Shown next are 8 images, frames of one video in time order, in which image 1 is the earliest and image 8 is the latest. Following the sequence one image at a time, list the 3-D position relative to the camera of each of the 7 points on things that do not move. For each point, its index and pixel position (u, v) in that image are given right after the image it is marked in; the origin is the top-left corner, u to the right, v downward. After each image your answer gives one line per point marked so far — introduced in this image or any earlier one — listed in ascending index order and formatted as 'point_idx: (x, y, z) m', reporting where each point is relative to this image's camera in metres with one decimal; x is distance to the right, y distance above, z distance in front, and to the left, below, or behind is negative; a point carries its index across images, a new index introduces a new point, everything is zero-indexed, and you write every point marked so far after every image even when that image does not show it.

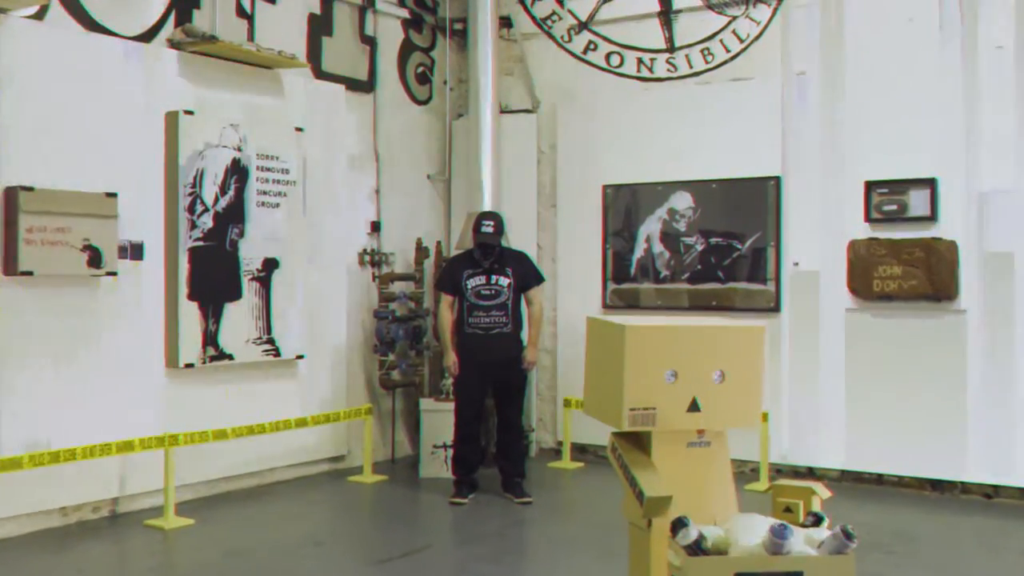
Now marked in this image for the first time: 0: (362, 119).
0: (-0.6, +0.7, +5.6) m
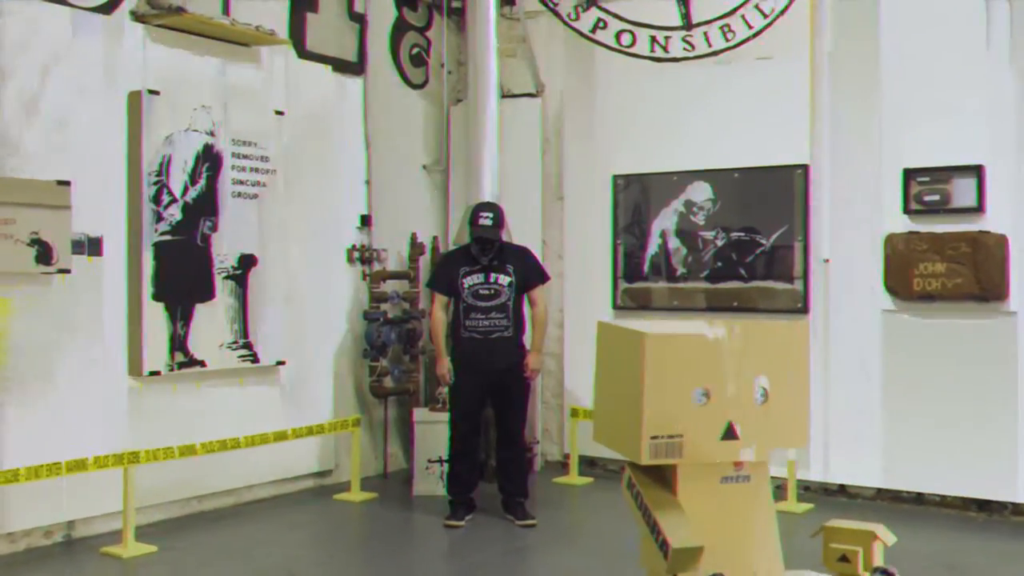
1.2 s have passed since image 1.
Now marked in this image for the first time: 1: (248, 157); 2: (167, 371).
0: (-0.6, +0.7, +5.1) m
1: (-0.9, +0.4, +4.5) m
2: (-1.0, -0.3, +4.2) m
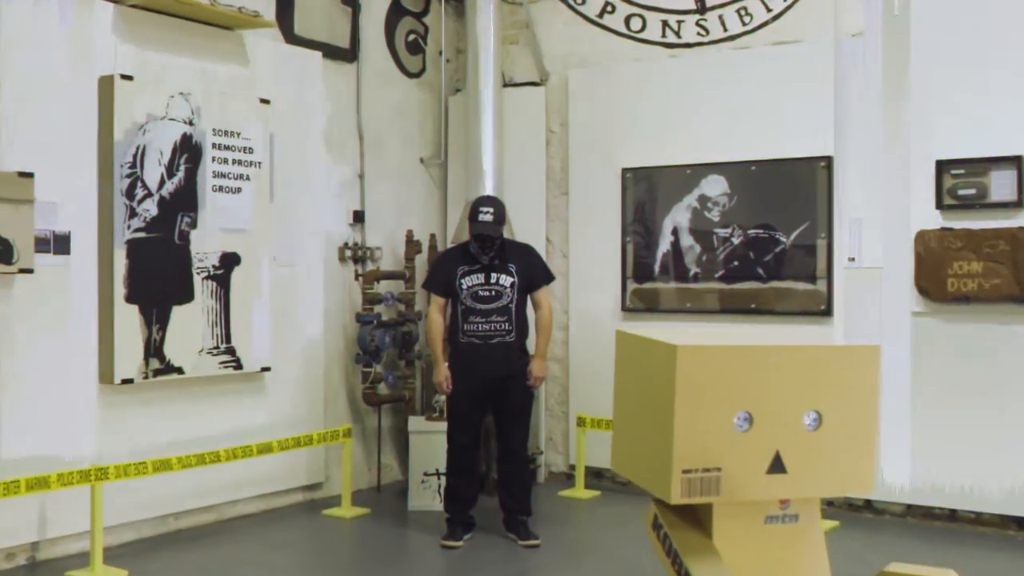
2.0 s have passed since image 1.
0: (-0.6, +0.7, +4.8) m
1: (-0.9, +0.4, +4.2) m
2: (-1.0, -0.3, +3.9) m
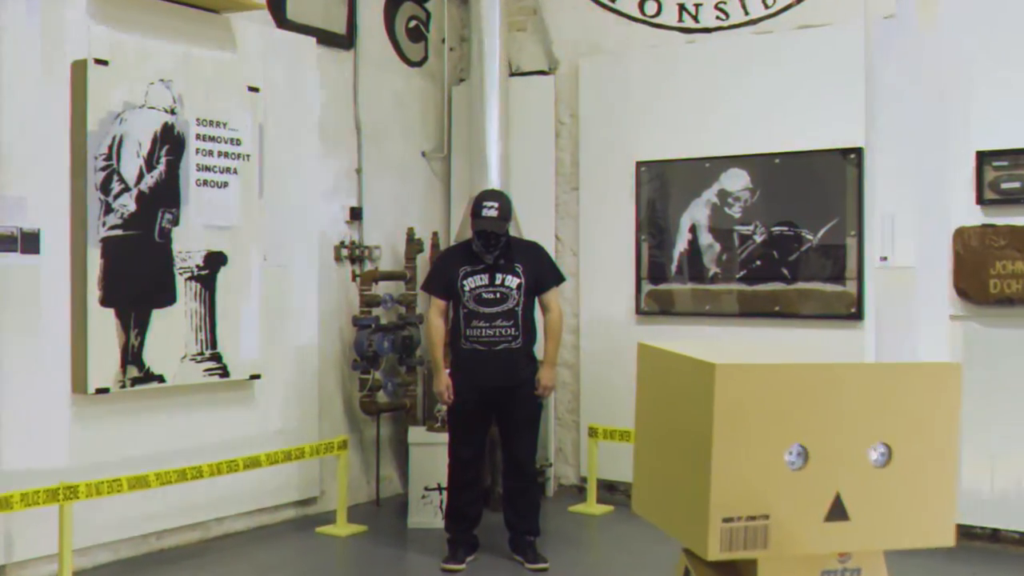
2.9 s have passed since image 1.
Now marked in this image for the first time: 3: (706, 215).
0: (-0.6, +0.7, +4.5) m
1: (-0.8, +0.4, +3.9) m
2: (-1.0, -0.3, +3.6) m
3: (+0.6, +0.2, +4.4) m
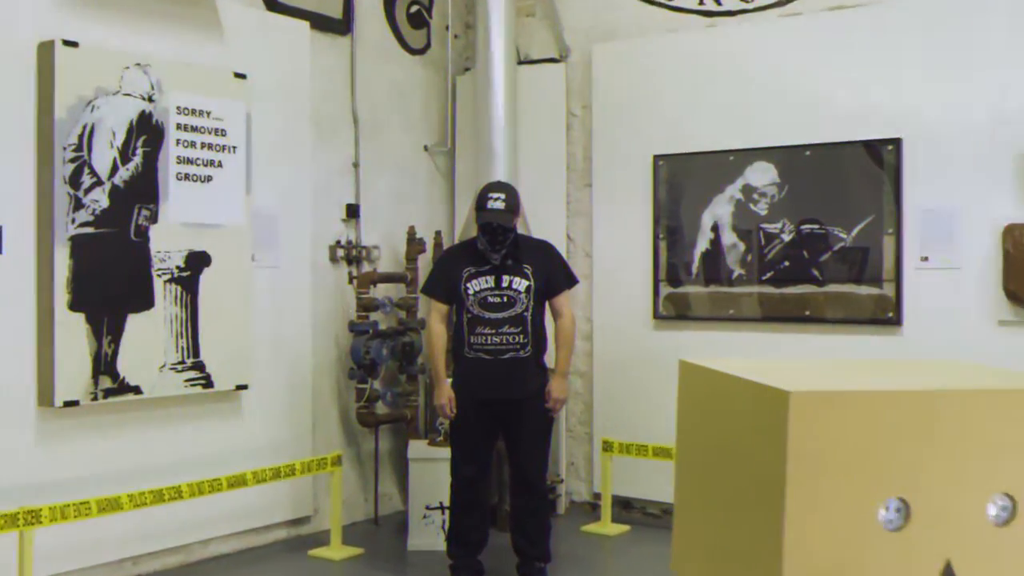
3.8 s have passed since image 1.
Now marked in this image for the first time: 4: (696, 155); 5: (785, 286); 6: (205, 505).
0: (-0.5, +0.7, +4.2) m
1: (-0.8, +0.4, +3.6) m
2: (-1.0, -0.3, +3.3) m
3: (+0.6, +0.2, +4.1) m
4: (+0.6, +0.4, +4.2) m
5: (+0.8, 0.0, +4.0) m
6: (-0.8, -0.6, +3.7) m
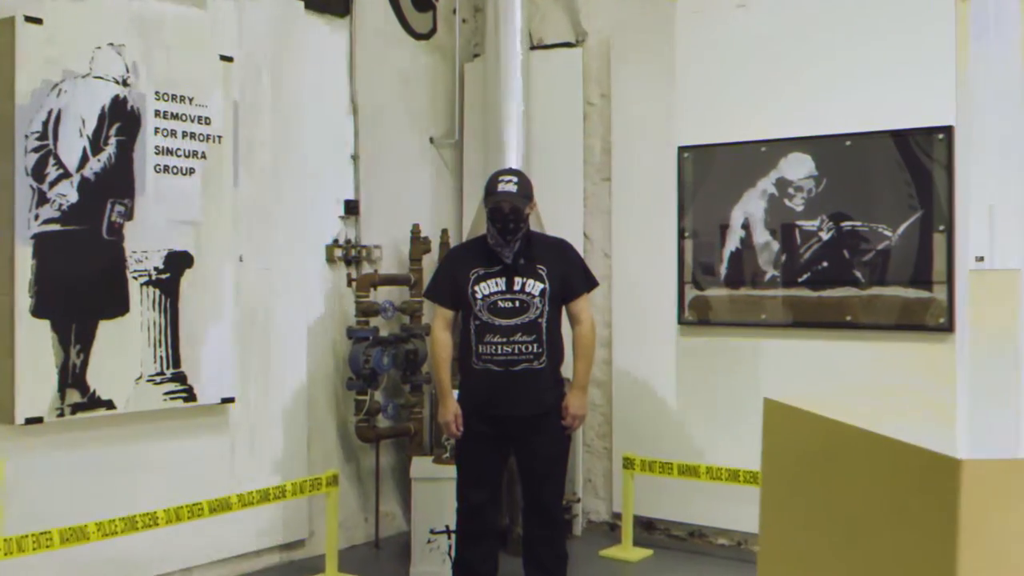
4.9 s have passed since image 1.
0: (-0.5, +0.7, +3.9) m
1: (-0.8, +0.4, +3.3) m
2: (-1.0, -0.3, +2.9) m
3: (+0.7, +0.2, +3.8) m
4: (+0.6, +0.4, +3.9) m
5: (+0.8, 0.0, +3.6) m
6: (-0.8, -0.6, +3.3) m
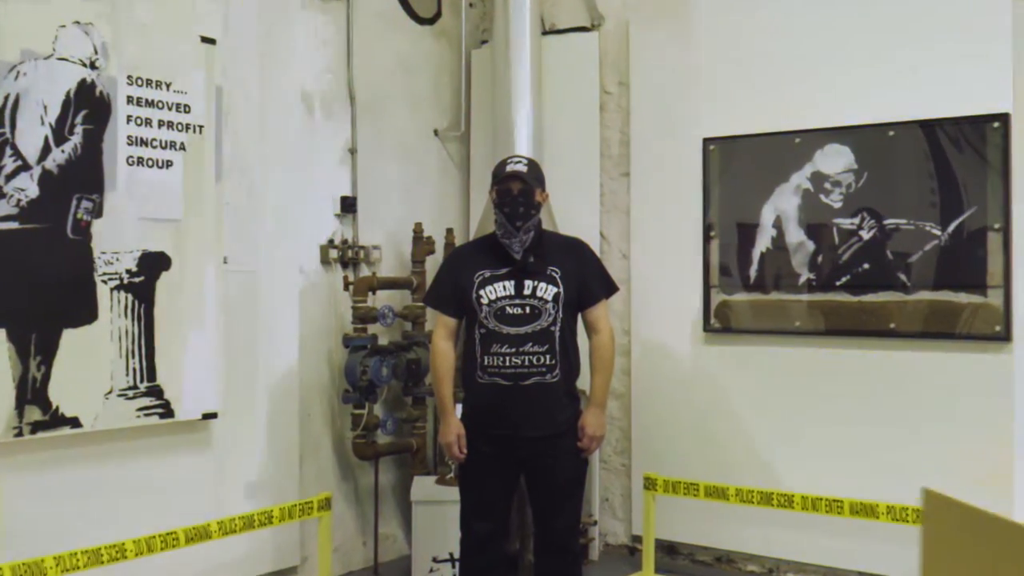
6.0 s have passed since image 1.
0: (-0.5, +0.7, +3.6) m
1: (-0.8, +0.4, +3.0) m
2: (-1.0, -0.3, +2.6) m
3: (+0.7, +0.2, +3.5) m
4: (+0.6, +0.4, +3.6) m
5: (+0.8, 0.0, +3.3) m
6: (-0.8, -0.6, +3.0) m
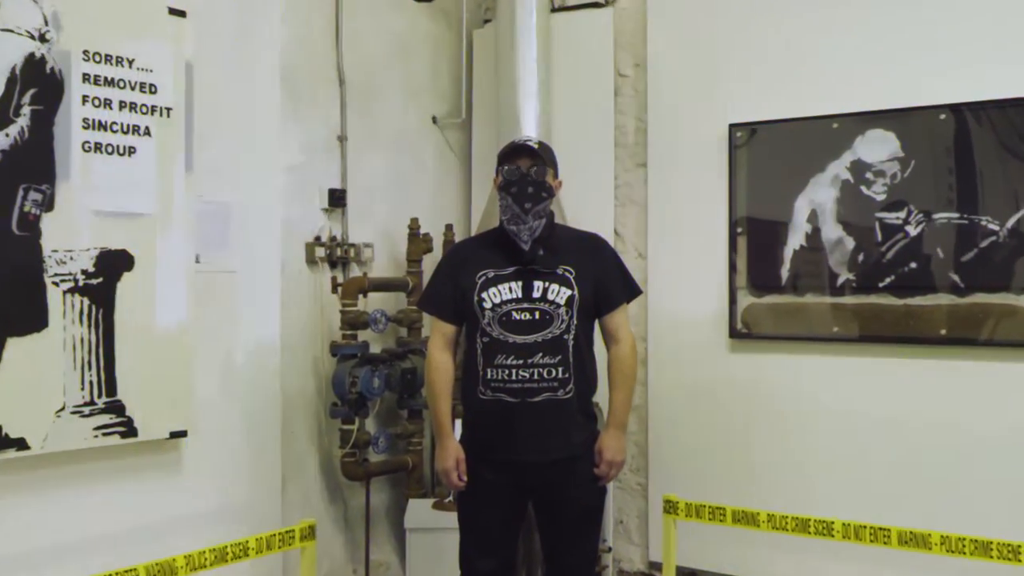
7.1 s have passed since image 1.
0: (-0.5, +0.6, +3.3) m
1: (-0.7, +0.4, +2.6) m
2: (-0.9, -0.3, +2.3) m
3: (+0.7, +0.2, +3.1) m
4: (+0.6, +0.4, +3.2) m
5: (+0.9, 0.0, +3.0) m
6: (-0.7, -0.6, +2.7) m
